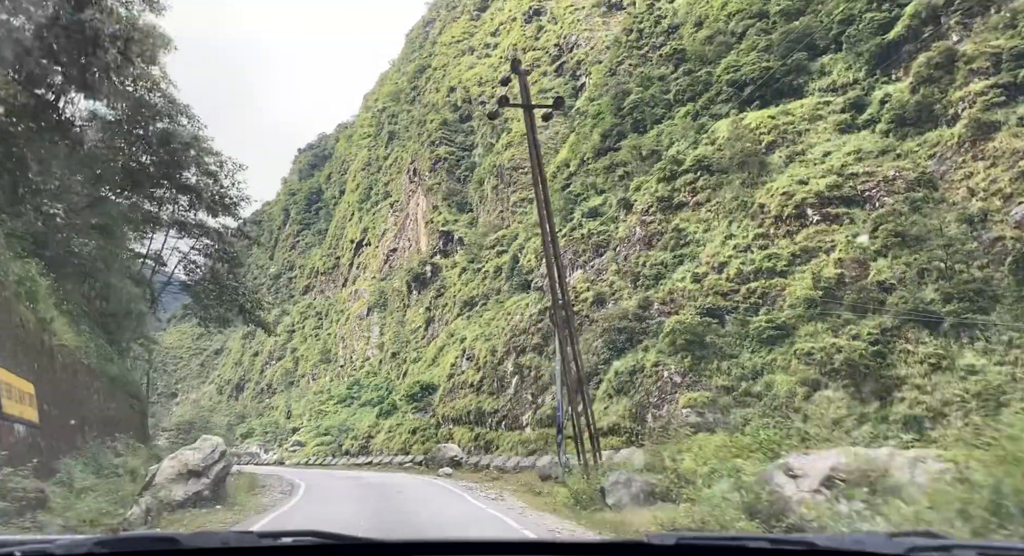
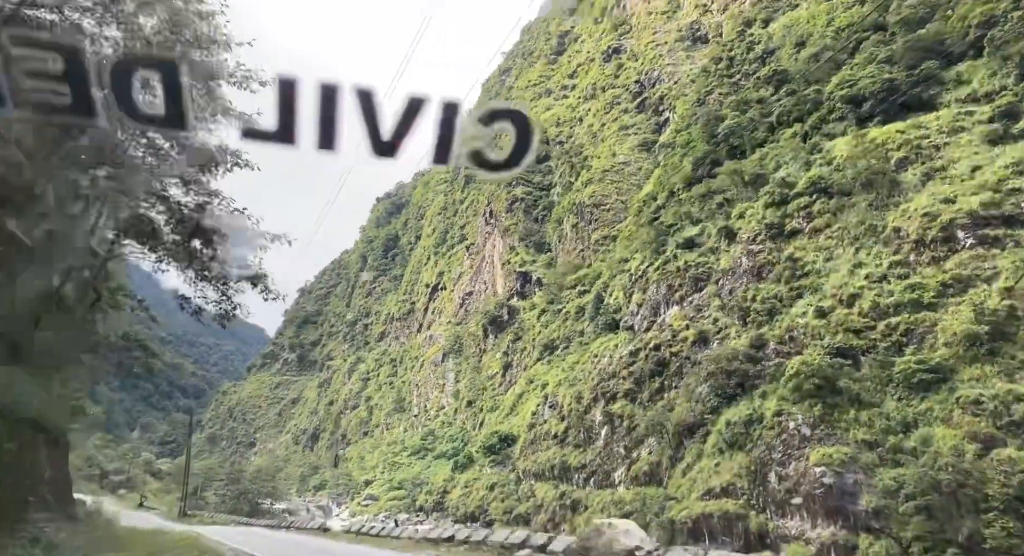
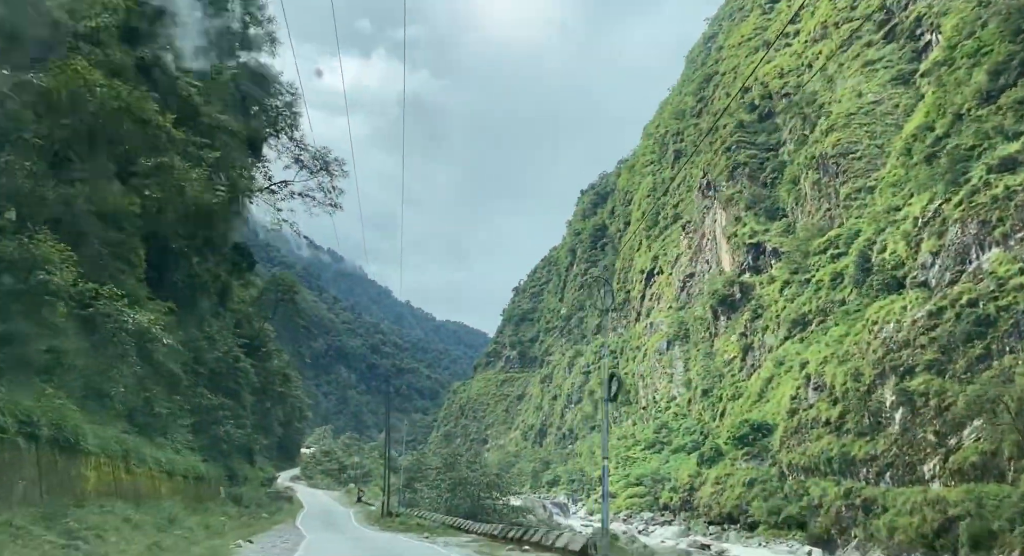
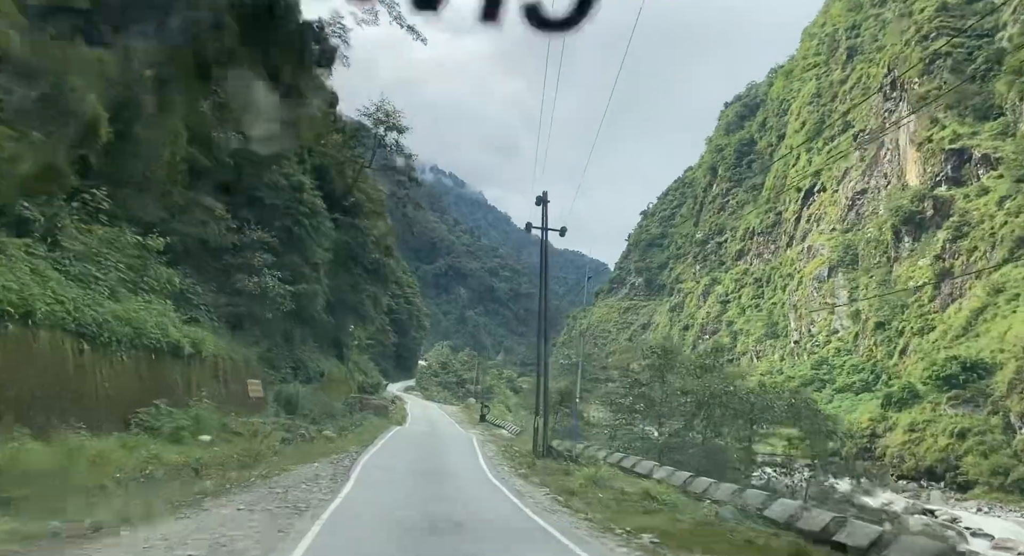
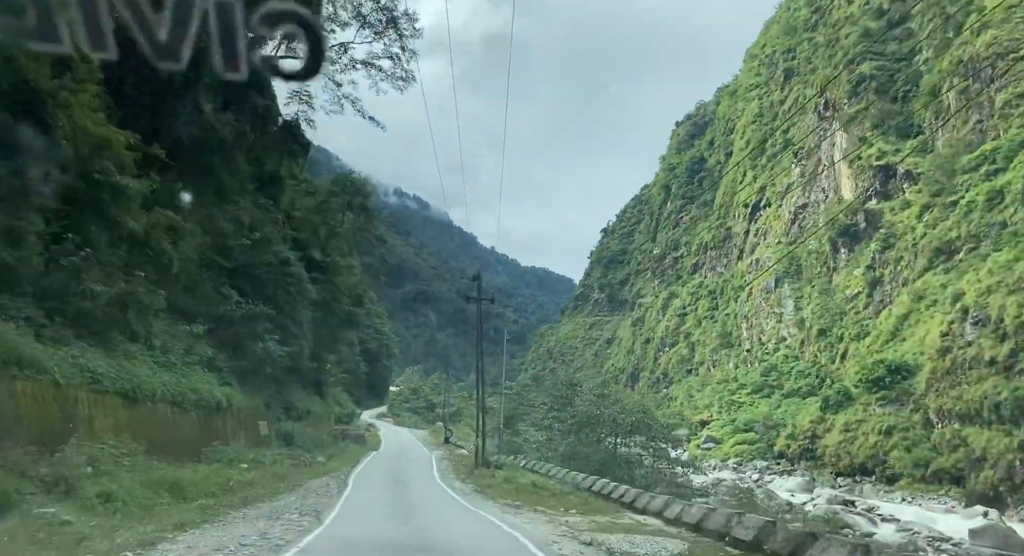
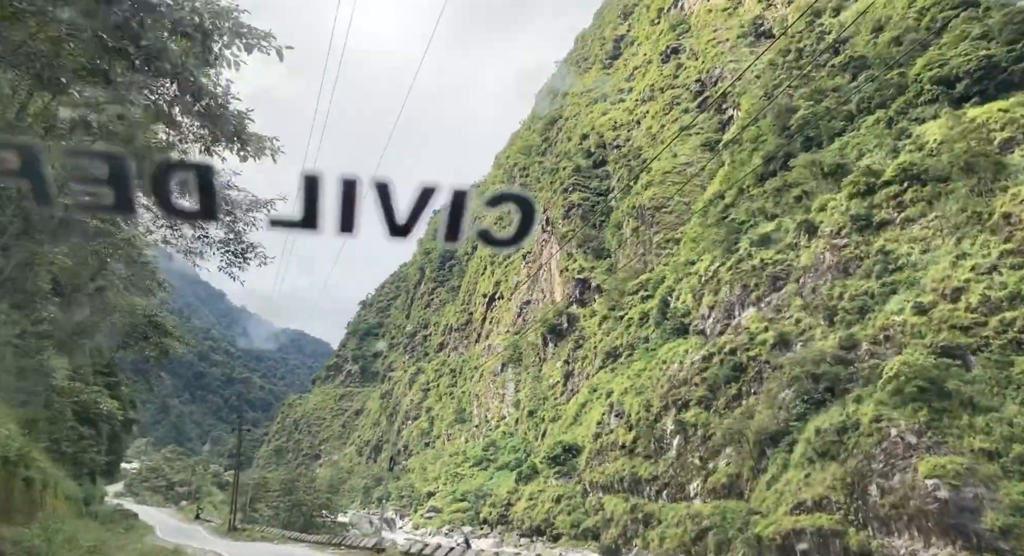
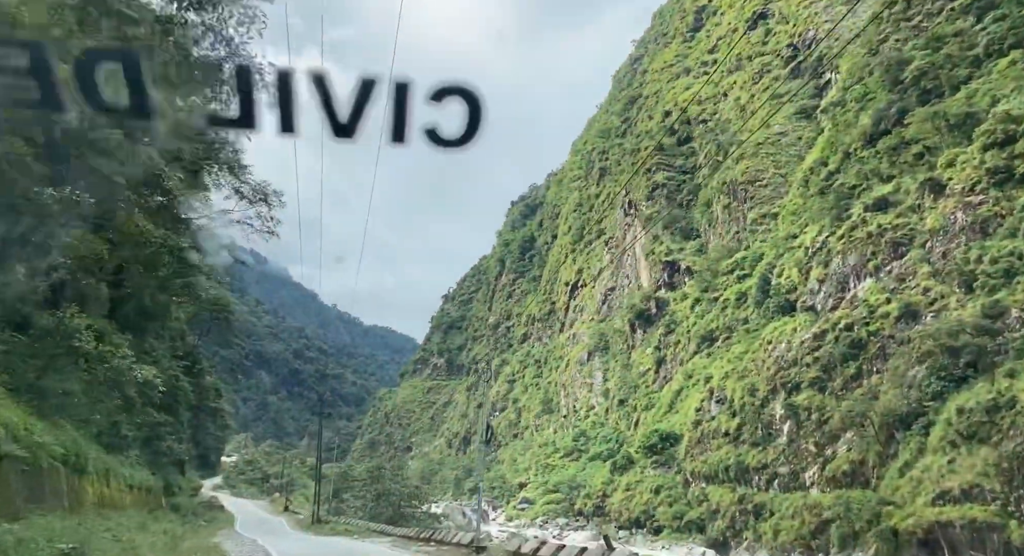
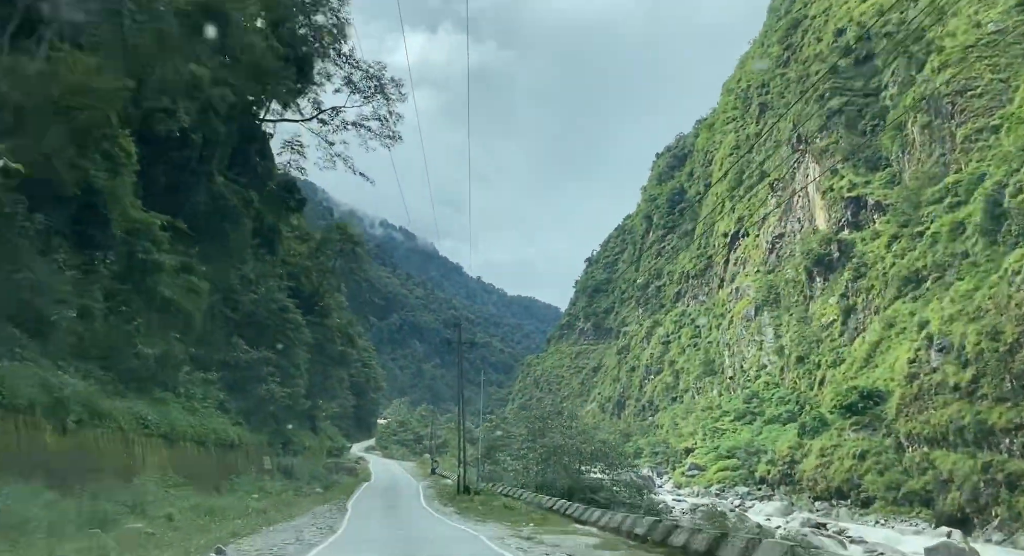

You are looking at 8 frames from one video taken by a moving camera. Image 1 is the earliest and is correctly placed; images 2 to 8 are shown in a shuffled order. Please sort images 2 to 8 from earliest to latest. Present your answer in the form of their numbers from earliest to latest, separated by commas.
2, 6, 7, 3, 8, 5, 4
